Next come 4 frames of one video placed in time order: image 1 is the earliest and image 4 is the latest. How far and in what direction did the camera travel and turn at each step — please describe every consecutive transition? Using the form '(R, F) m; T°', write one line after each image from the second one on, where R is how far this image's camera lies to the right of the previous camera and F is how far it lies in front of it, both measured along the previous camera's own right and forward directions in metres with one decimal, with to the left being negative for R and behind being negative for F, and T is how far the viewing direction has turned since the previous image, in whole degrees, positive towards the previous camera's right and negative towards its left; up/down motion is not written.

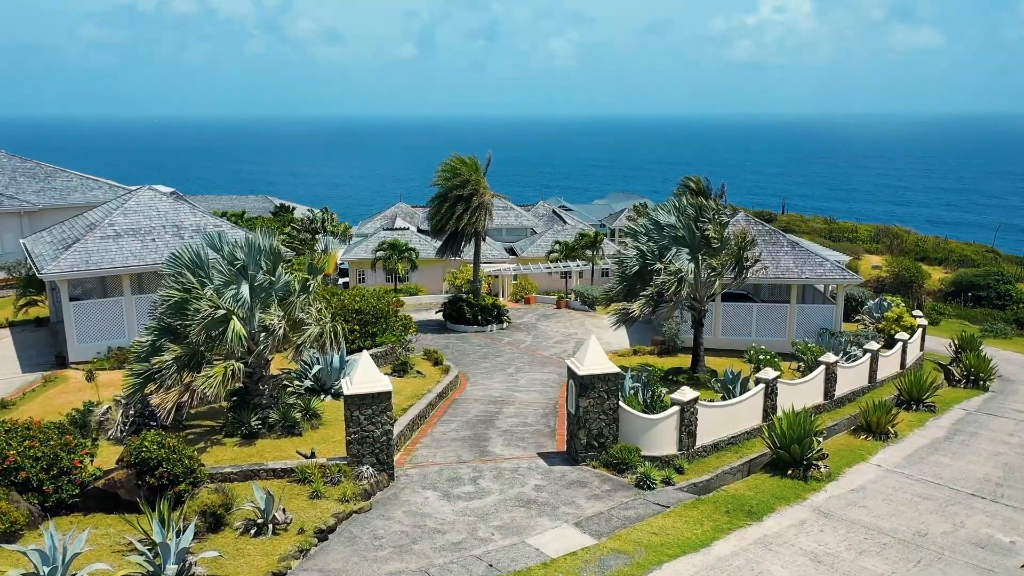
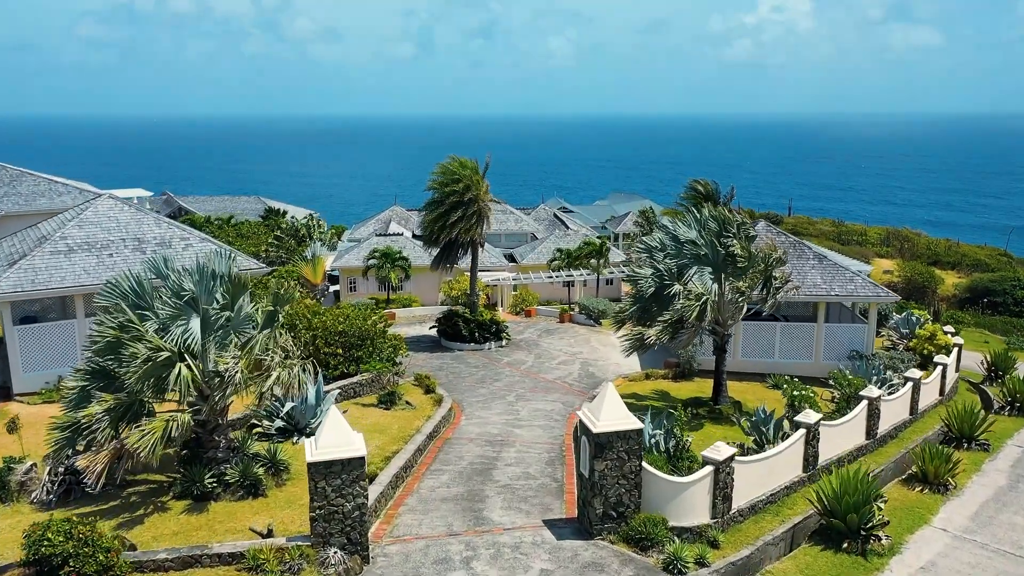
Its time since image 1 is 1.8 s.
(0.0, +2.6) m; 0°
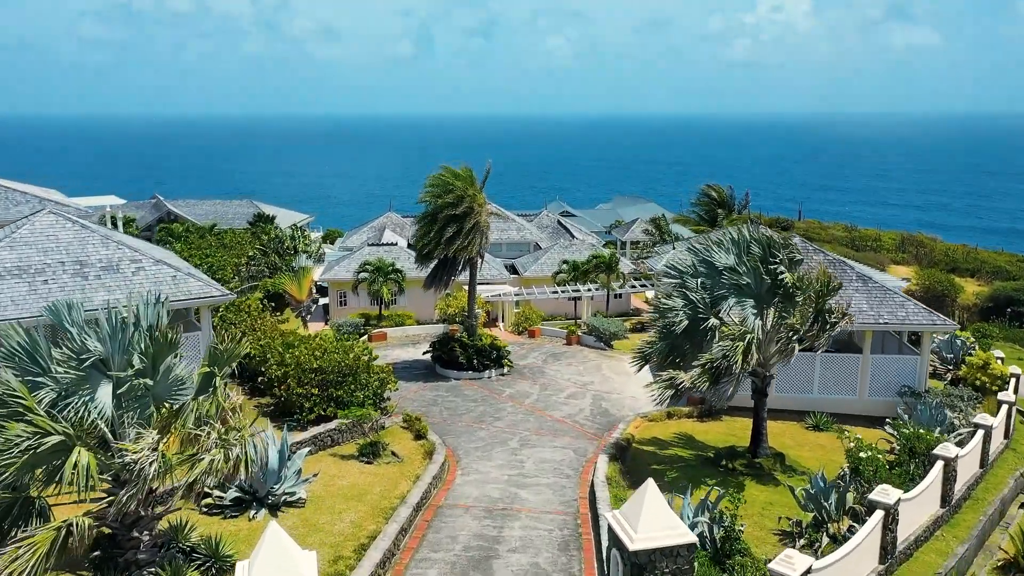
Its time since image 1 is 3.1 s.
(-0.1, +3.2) m; 0°
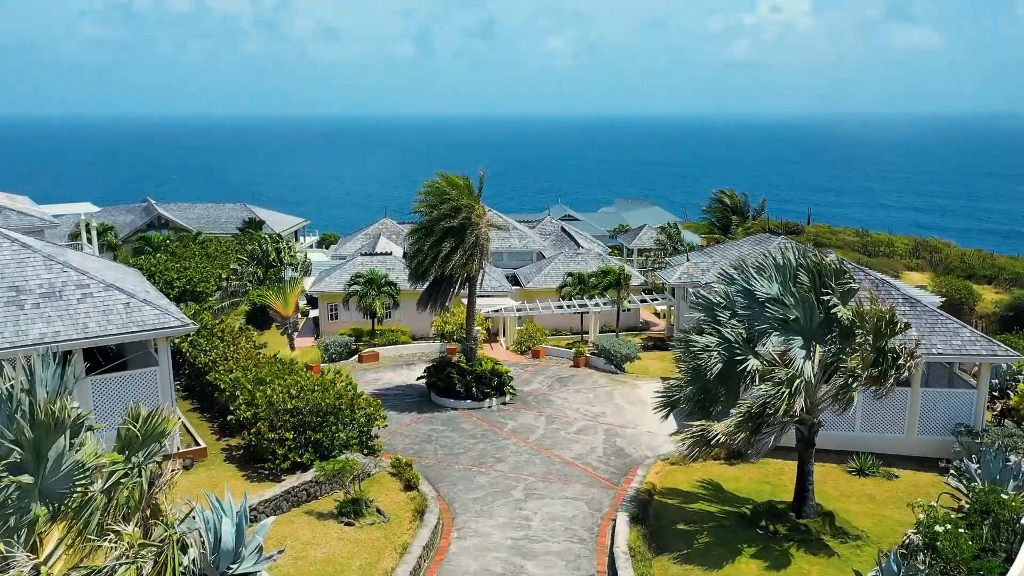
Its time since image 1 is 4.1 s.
(-0.1, +2.7) m; 0°
